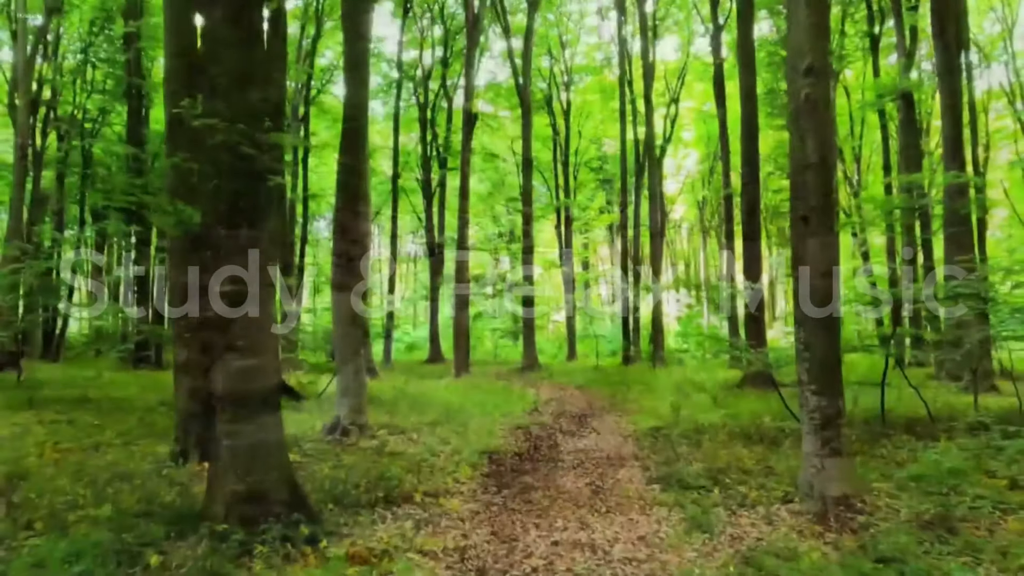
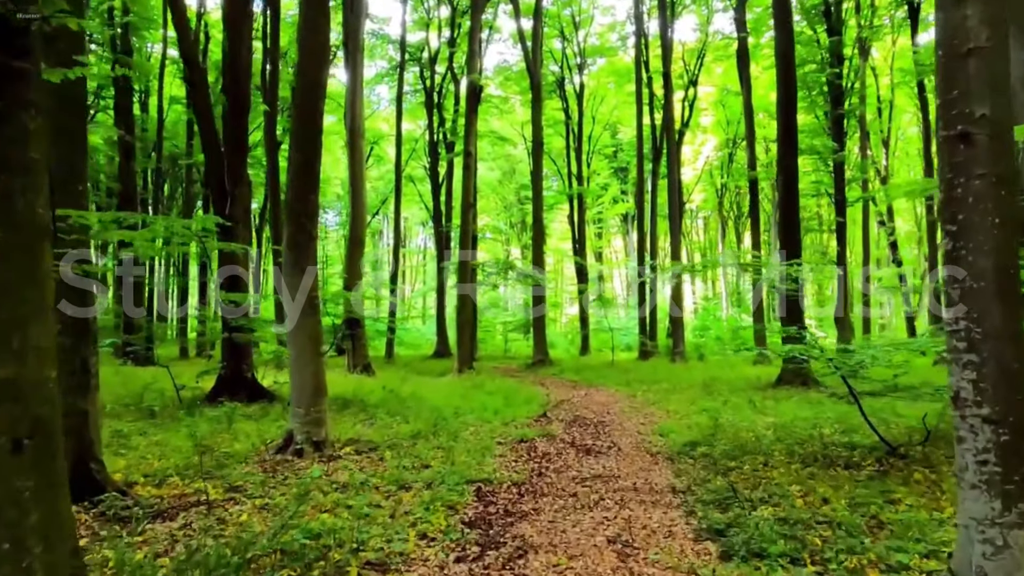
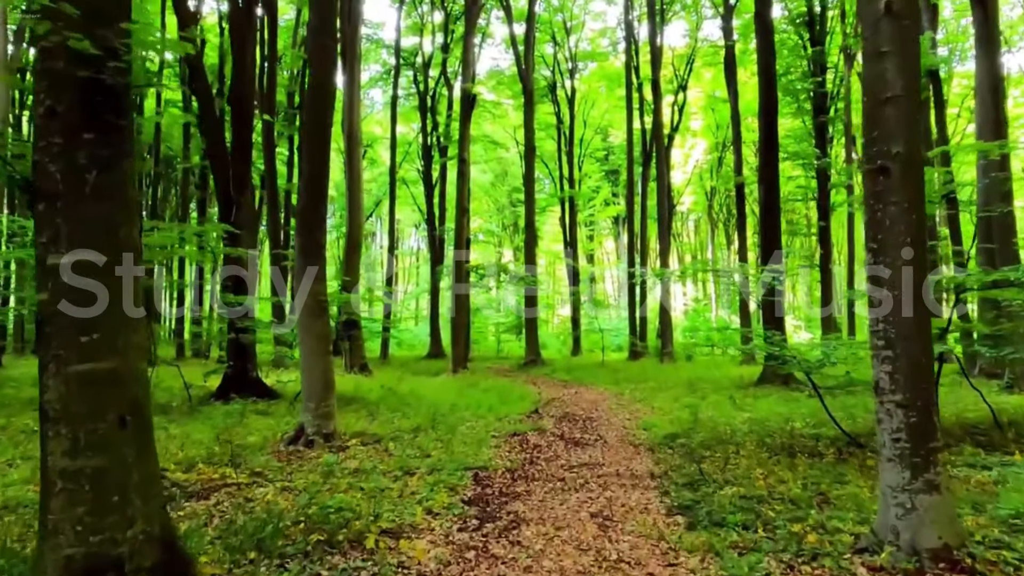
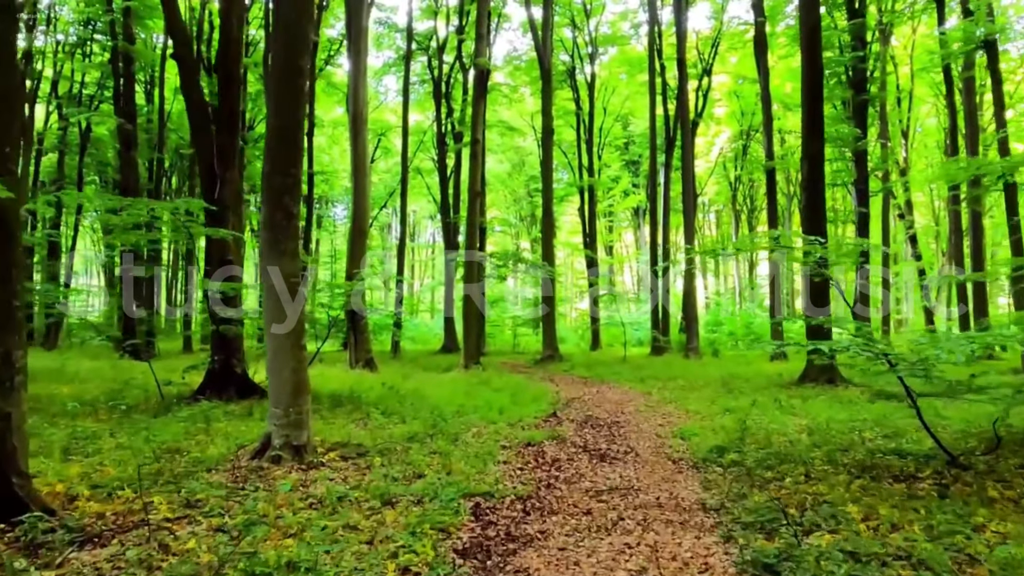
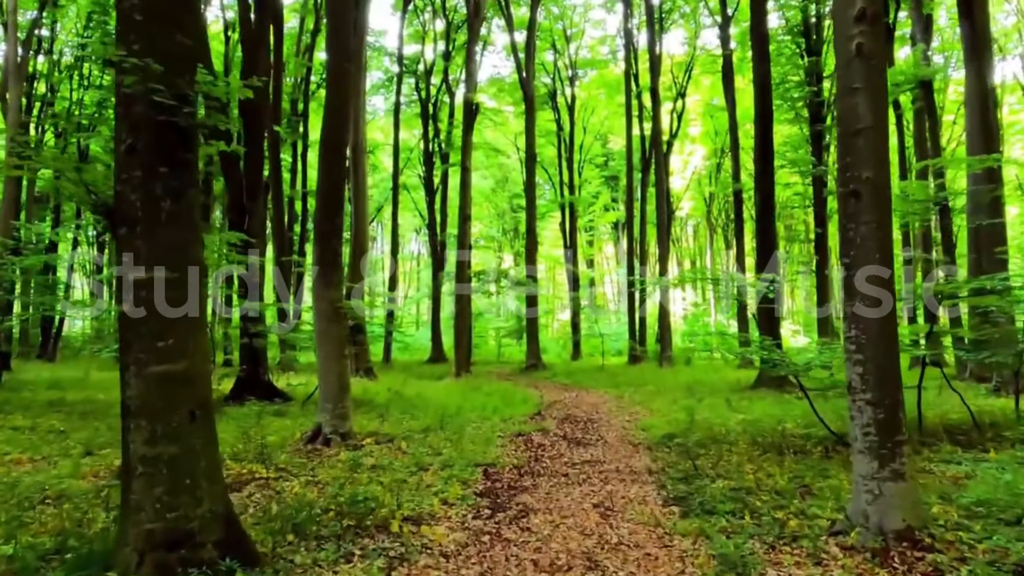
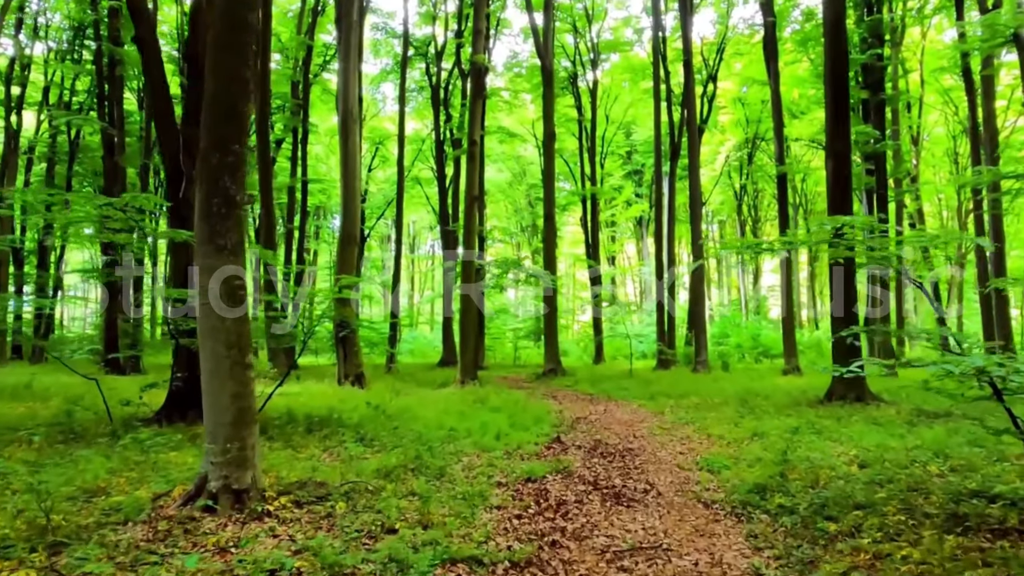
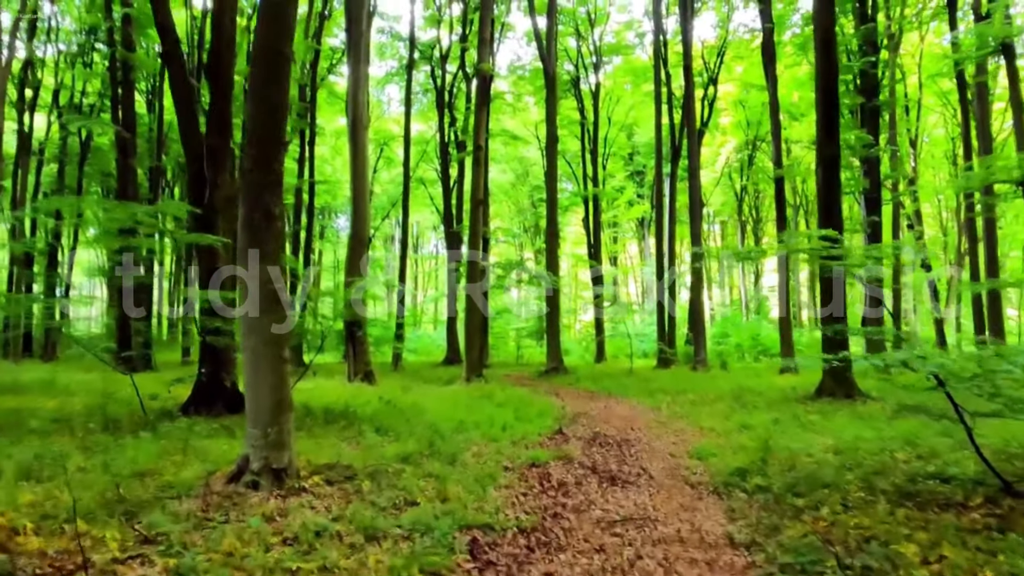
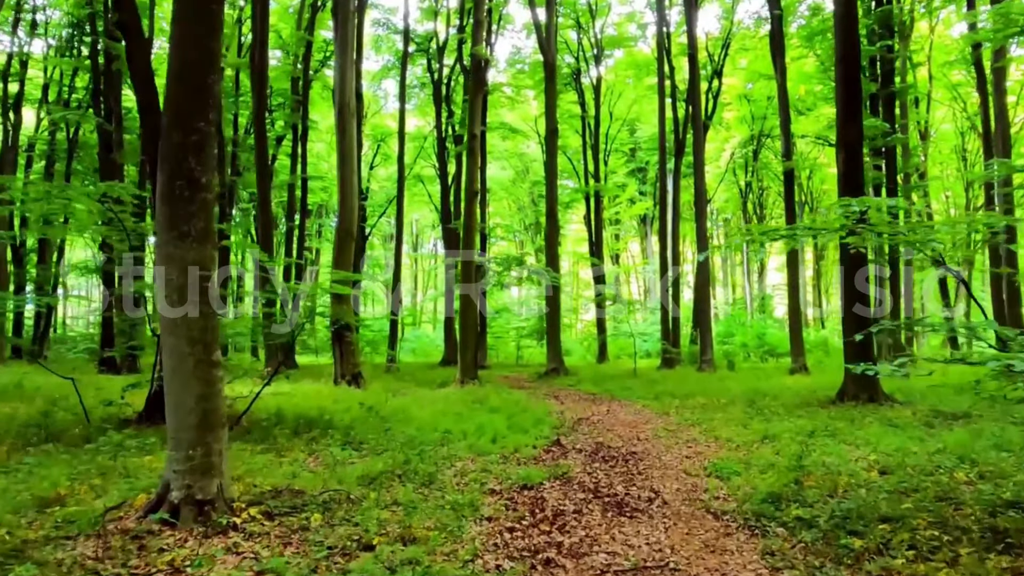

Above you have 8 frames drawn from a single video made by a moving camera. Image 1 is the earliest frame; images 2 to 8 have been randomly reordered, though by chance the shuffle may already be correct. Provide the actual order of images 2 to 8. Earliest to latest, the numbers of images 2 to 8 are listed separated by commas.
5, 3, 2, 4, 7, 6, 8
